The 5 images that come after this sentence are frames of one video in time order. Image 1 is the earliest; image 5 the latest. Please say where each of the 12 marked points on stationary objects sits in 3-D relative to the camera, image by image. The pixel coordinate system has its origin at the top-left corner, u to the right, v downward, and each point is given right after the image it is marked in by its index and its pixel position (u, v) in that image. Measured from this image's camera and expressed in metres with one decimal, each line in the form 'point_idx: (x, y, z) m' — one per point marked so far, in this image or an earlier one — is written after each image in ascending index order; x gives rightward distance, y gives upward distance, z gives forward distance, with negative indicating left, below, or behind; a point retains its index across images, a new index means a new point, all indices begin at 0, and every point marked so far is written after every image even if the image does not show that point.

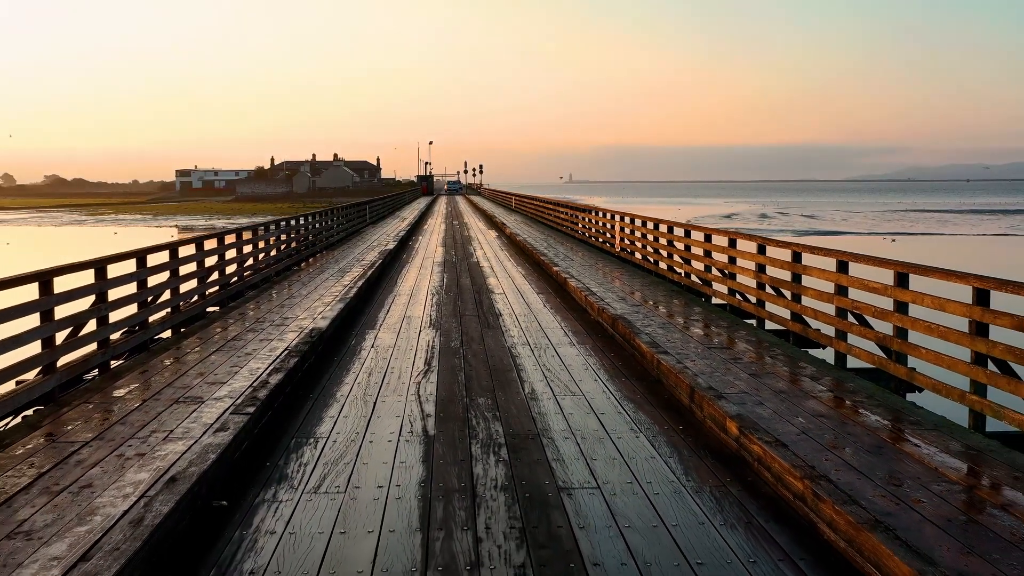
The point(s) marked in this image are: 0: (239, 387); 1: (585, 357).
0: (-2.0, -0.7, +5.2) m
1: (+0.7, -0.6, +6.4) m
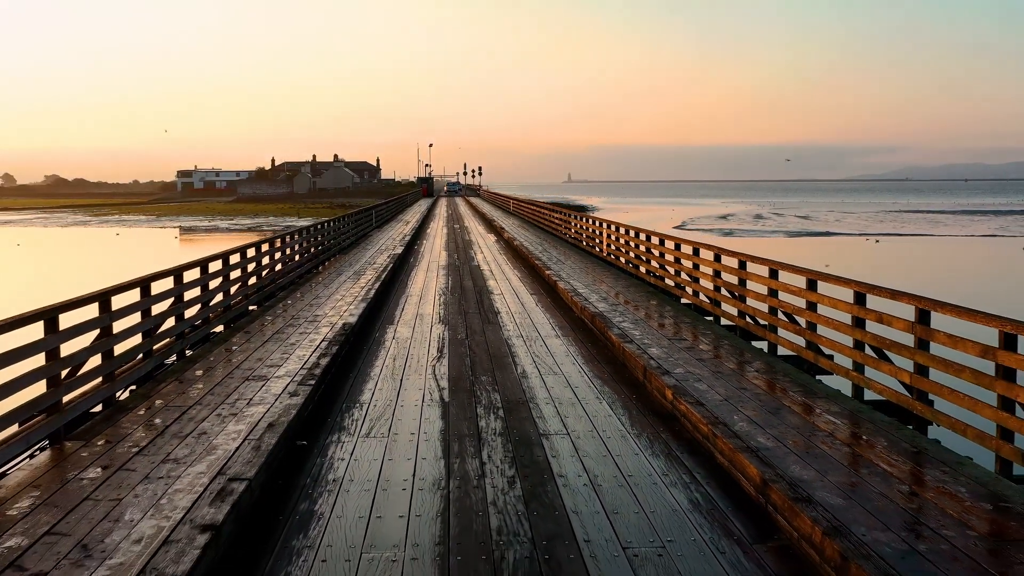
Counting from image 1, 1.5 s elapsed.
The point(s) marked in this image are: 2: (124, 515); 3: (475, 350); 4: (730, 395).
0: (-2.0, -0.7, +6.6) m
1: (+0.6, -0.6, +7.8) m
2: (-2.1, -1.2, +3.8) m
3: (-0.4, -0.6, +7.5) m
4: (+1.8, -0.9, +5.9) m
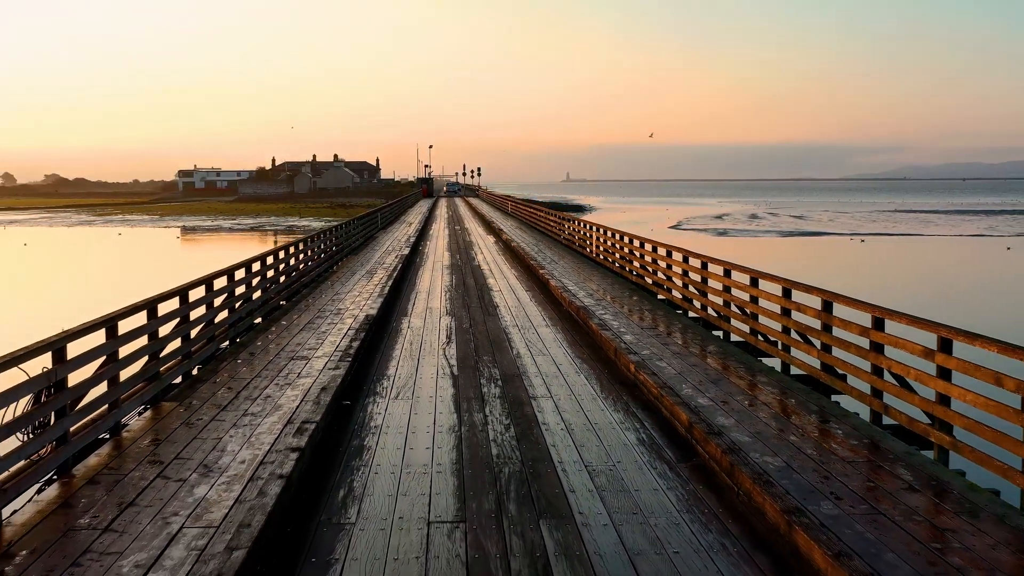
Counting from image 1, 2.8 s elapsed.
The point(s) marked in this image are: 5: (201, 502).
0: (-2.1, -0.7, +8.0) m
1: (+0.6, -0.6, +9.2) m
2: (-2.1, -1.2, +5.2) m
3: (-0.4, -0.6, +8.9) m
4: (+1.8, -0.8, +7.4) m
5: (-1.9, -1.3, +4.3) m
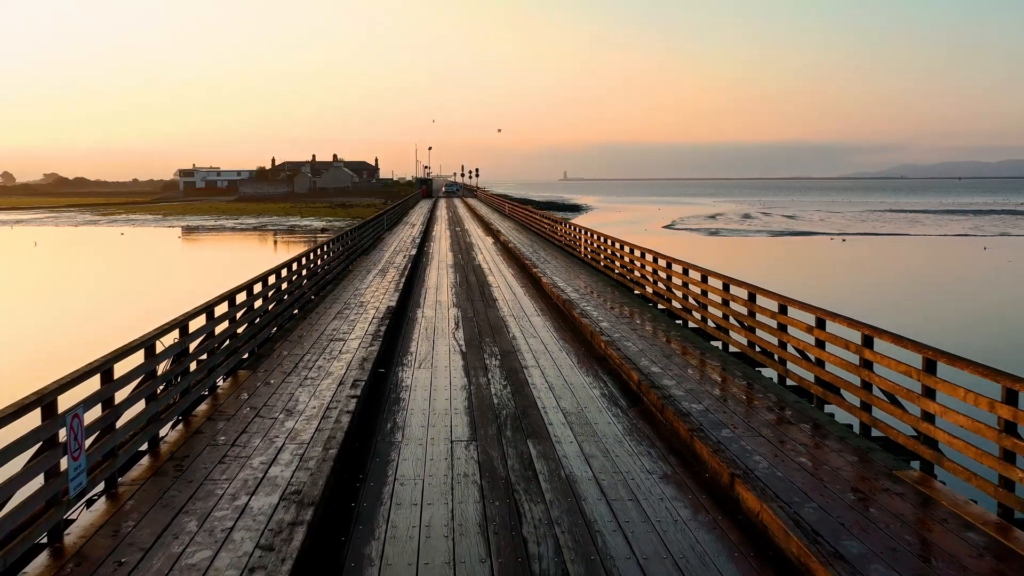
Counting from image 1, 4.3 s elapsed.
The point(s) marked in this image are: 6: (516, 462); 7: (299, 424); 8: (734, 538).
0: (-2.1, -0.6, +9.9) m
1: (+0.5, -0.5, +11.1) m
2: (-2.1, -1.1, +7.1) m
3: (-0.5, -0.5, +10.8) m
4: (+1.7, -0.8, +9.3) m
5: (-1.9, -1.2, +6.2) m
6: (0.0, -1.4, +5.5) m
7: (-1.9, -1.2, +6.3) m
8: (+1.4, -1.5, +4.4) m
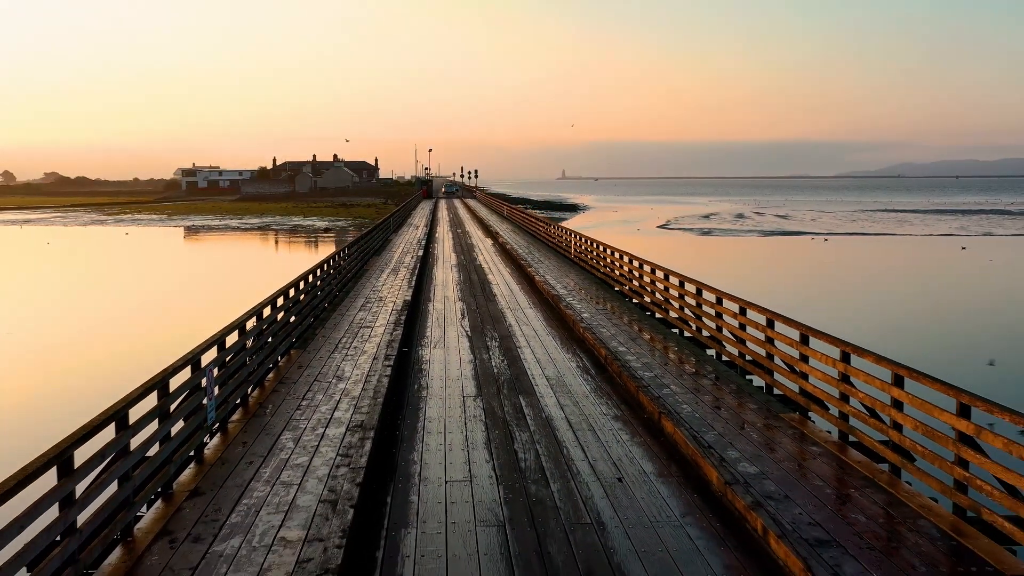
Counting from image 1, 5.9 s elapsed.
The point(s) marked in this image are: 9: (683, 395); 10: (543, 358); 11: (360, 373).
0: (-2.2, -0.6, +12.0) m
1: (+0.5, -0.5, +13.3) m
2: (-2.2, -1.1, +9.2) m
3: (-0.5, -0.5, +12.9) m
4: (+1.7, -0.7, +11.4) m
5: (-2.0, -1.2, +8.3) m
6: (0.0, -1.3, +7.6) m
7: (-1.9, -1.2, +8.4) m
8: (+1.3, -1.5, +6.5) m
9: (+1.9, -1.2, +8.1) m
10: (+0.4, -1.0, +9.7) m
11: (-1.9, -1.1, +8.9) m
